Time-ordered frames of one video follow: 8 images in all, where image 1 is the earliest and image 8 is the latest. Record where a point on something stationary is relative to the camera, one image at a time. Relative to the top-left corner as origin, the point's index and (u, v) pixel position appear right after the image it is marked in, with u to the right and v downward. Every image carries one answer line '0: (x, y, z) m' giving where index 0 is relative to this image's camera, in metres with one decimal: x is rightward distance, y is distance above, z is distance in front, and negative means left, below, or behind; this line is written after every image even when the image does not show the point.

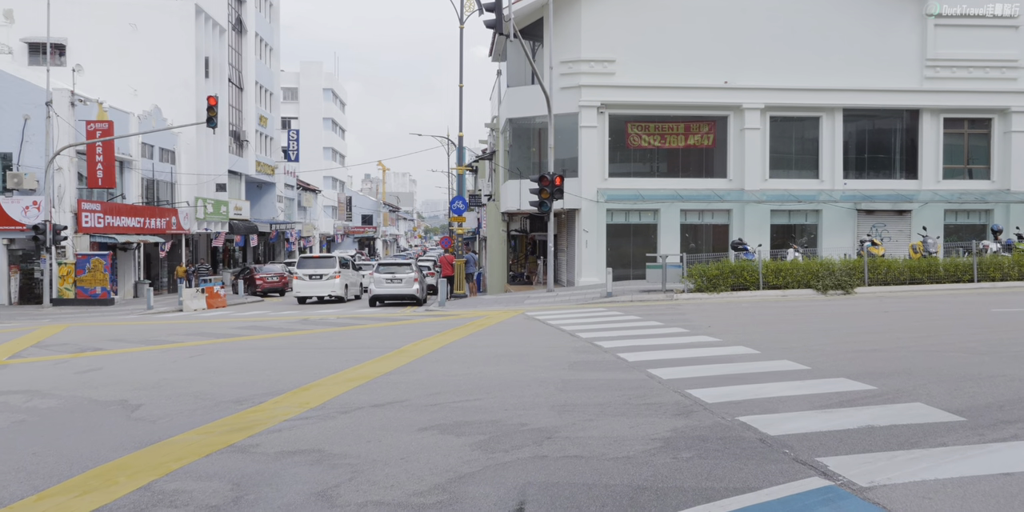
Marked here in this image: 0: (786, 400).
0: (+3.0, -1.5, +8.4) m
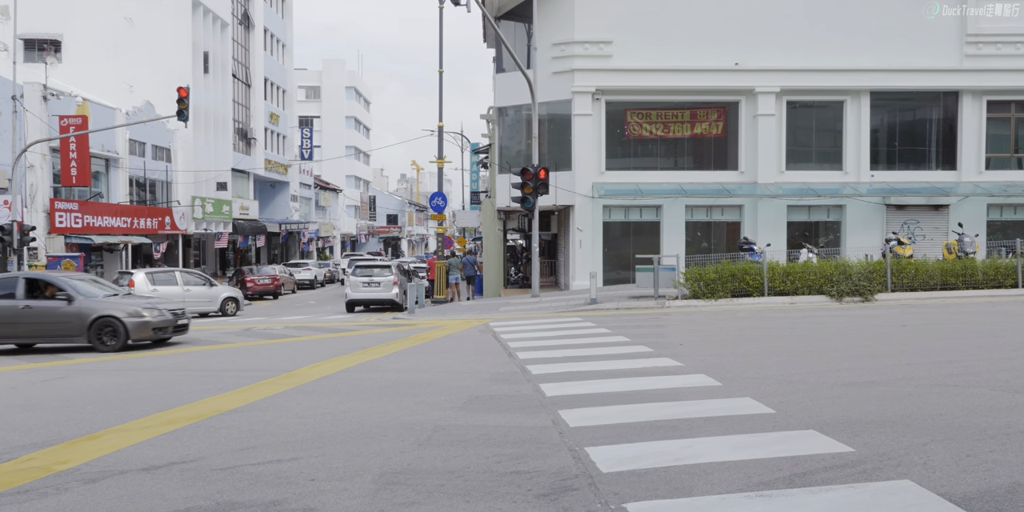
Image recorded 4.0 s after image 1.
0: (+1.5, -1.6, +5.8) m
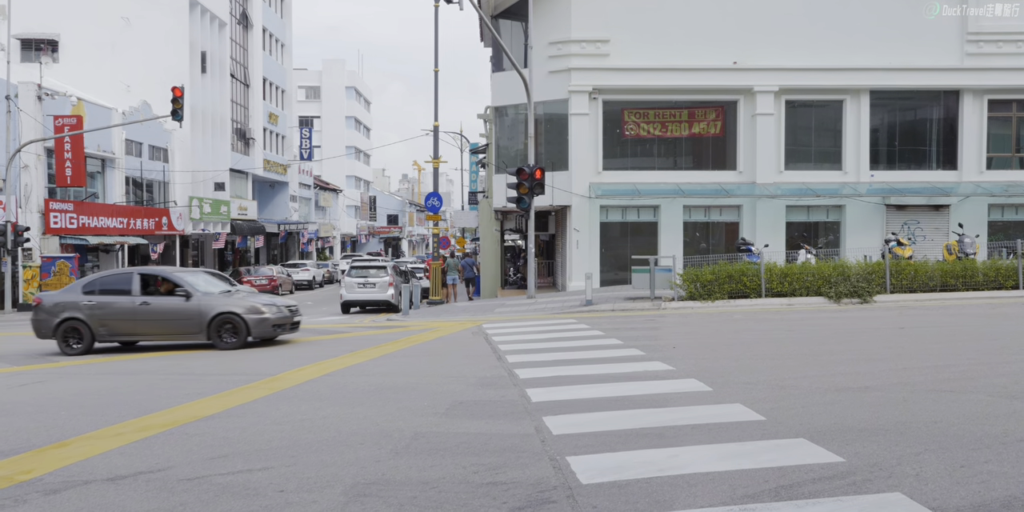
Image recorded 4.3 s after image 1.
0: (+1.3, -1.6, +5.6) m
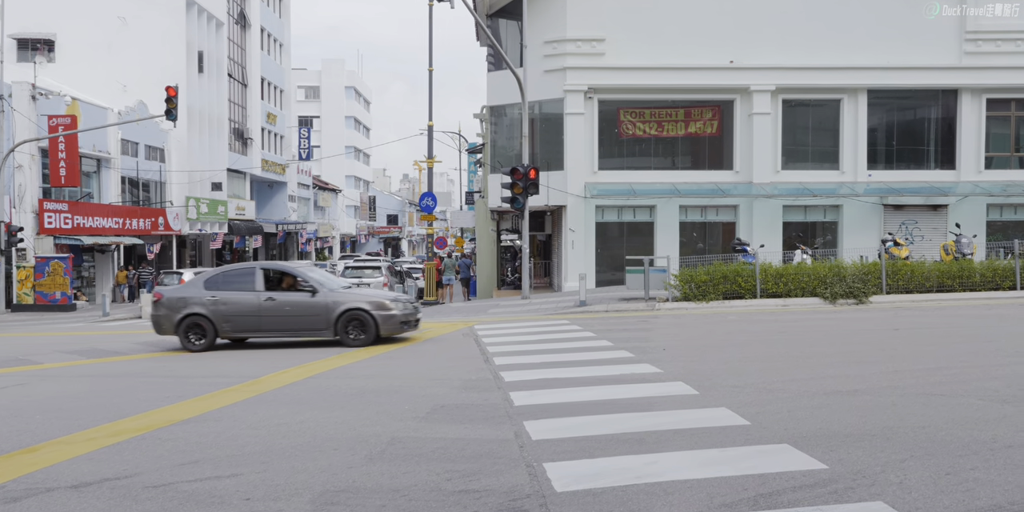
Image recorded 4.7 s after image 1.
0: (+1.1, -1.6, +5.5) m
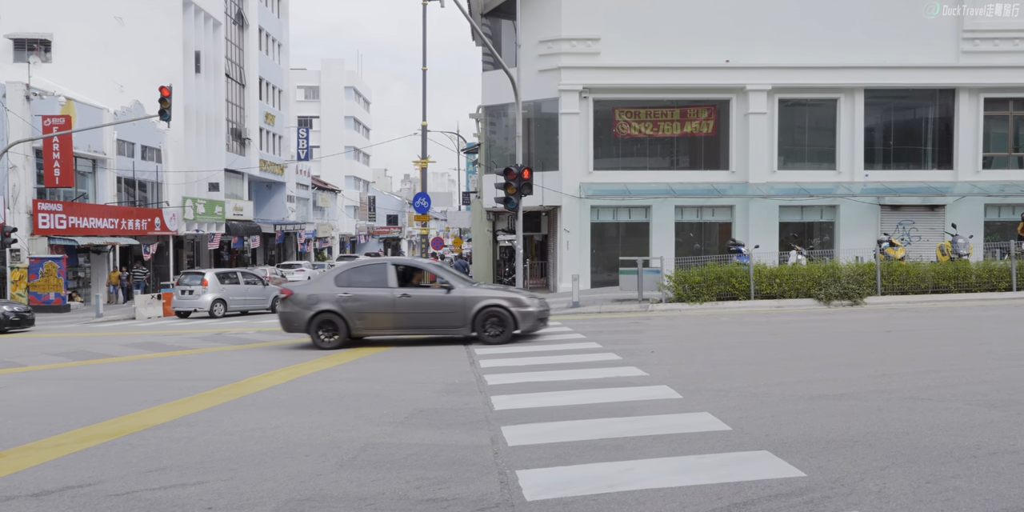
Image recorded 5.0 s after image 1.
0: (+0.9, -1.6, +5.3) m
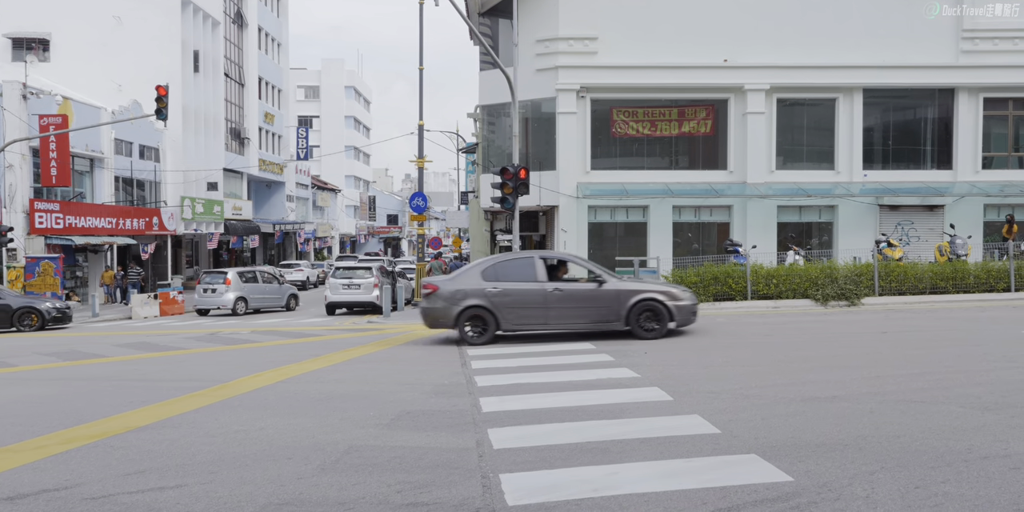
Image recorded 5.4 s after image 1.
0: (+0.8, -1.6, +5.2) m
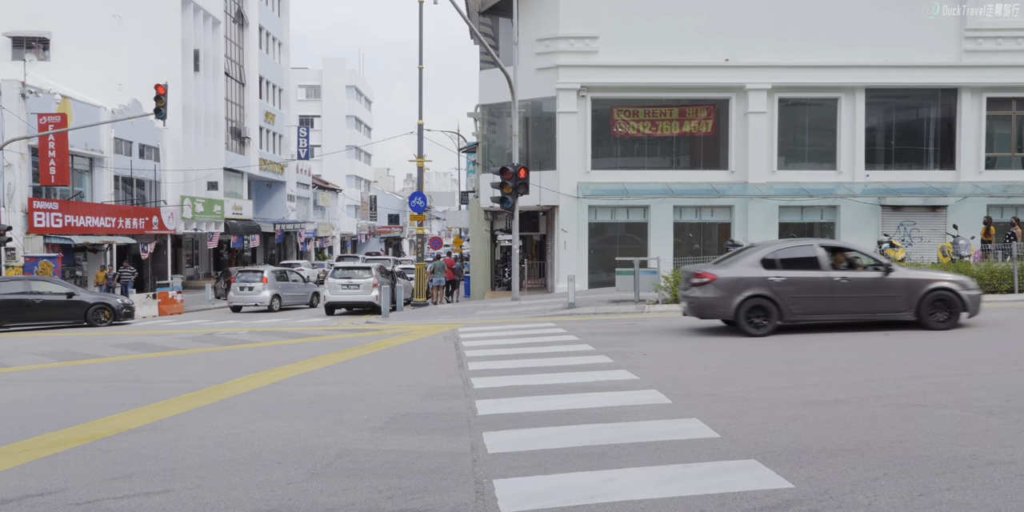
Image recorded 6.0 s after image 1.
0: (+0.8, -1.7, +5.1) m
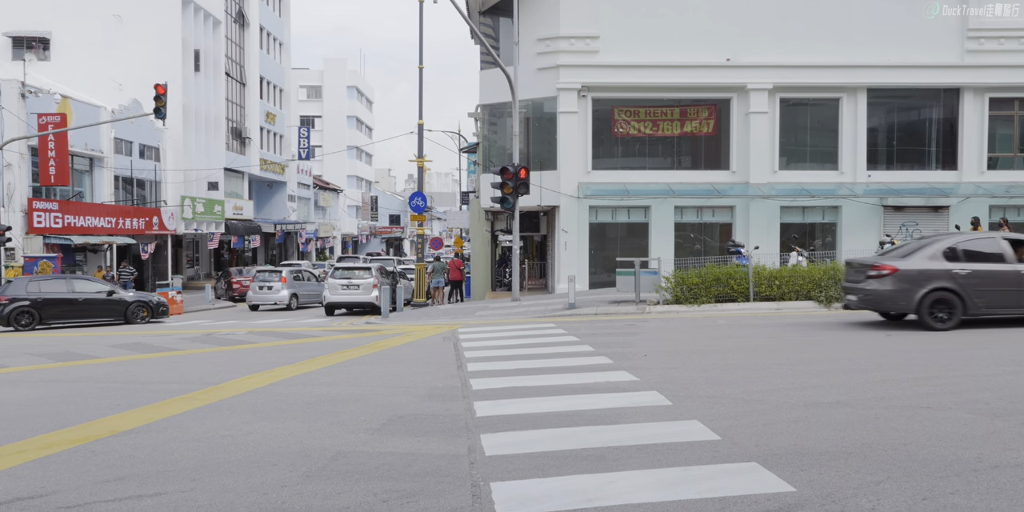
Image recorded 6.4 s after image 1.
0: (+0.7, -1.7, +5.0) m
